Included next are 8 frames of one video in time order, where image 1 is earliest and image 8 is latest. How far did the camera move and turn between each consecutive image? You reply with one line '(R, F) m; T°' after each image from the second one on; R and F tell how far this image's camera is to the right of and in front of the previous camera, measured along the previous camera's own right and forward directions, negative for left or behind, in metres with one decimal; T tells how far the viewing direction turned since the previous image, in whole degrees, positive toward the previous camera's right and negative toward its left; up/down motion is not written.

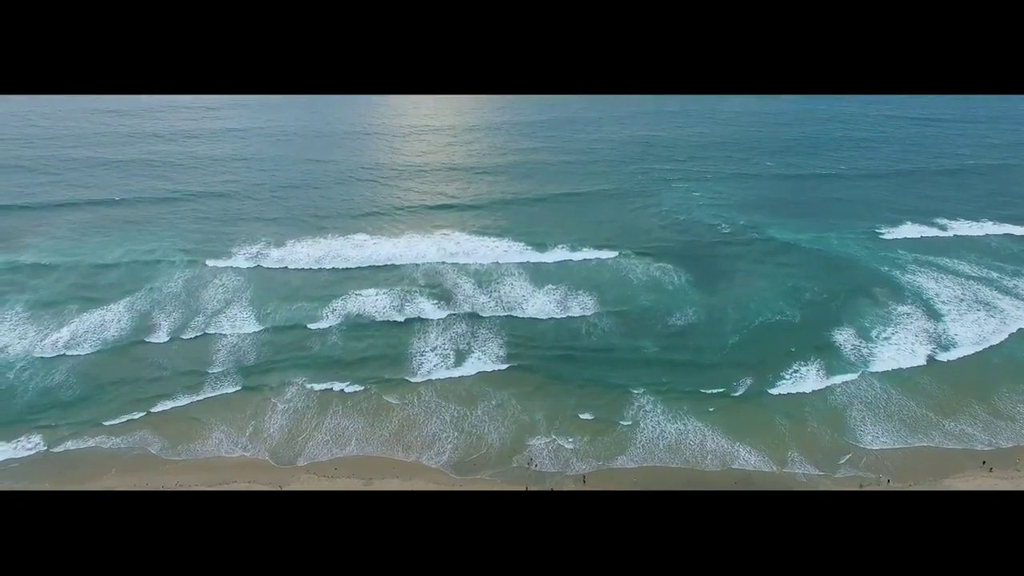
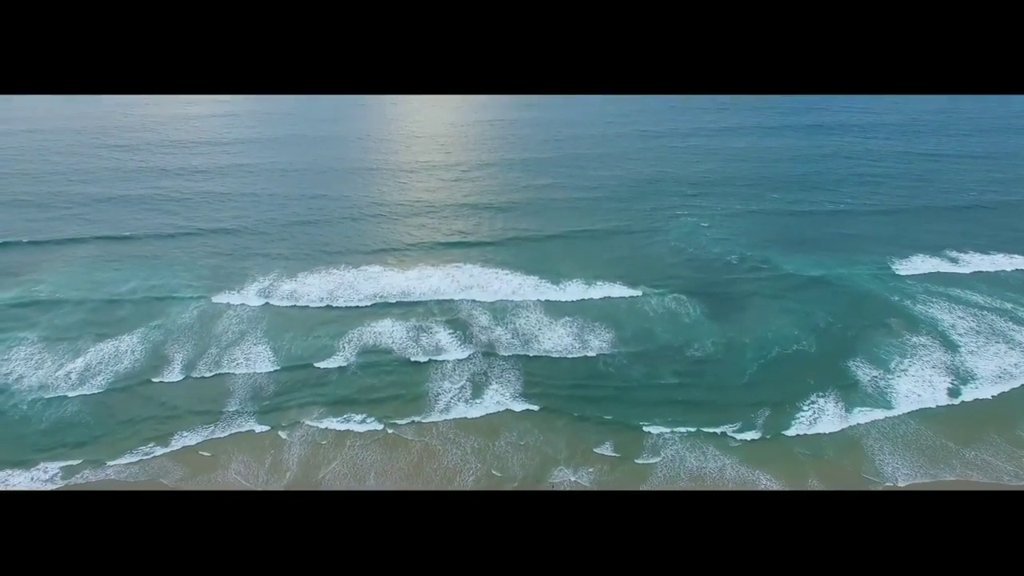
(-0.3, -0.2) m; -1°
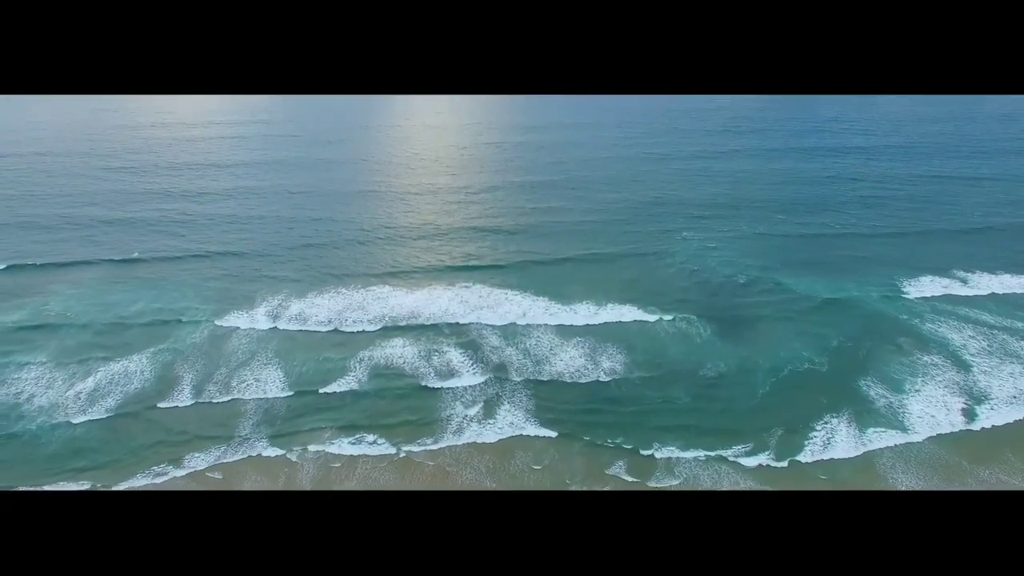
(-0.2, -0.2) m; 0°
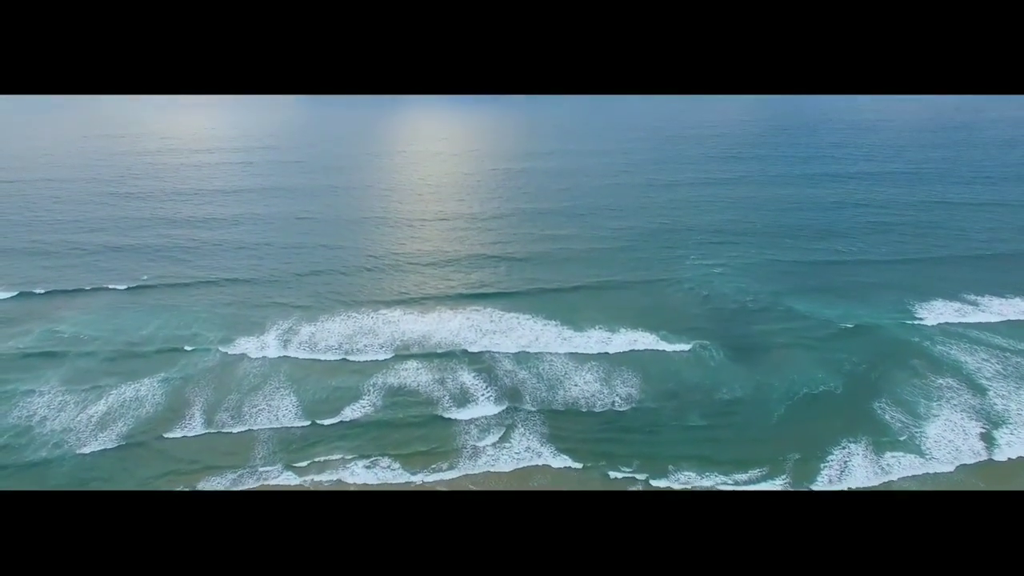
(-0.3, -0.2) m; -1°
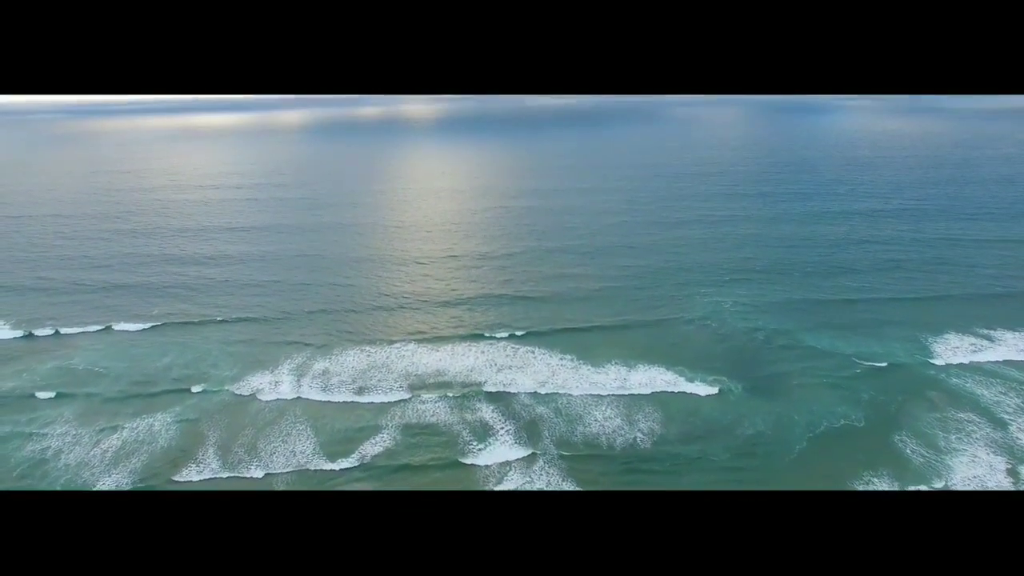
(-0.4, -0.4) m; -1°
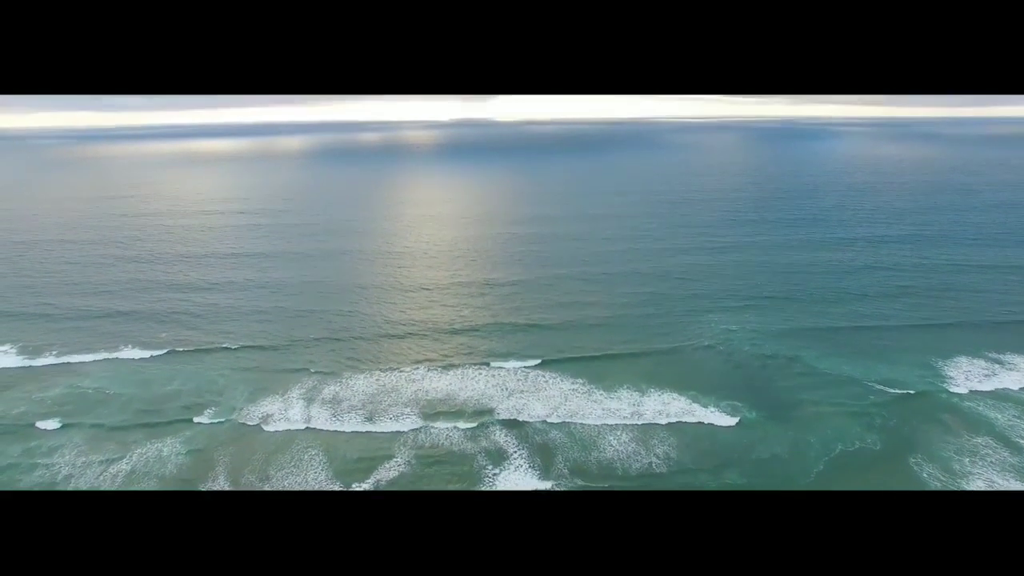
(-0.3, -0.3) m; 0°
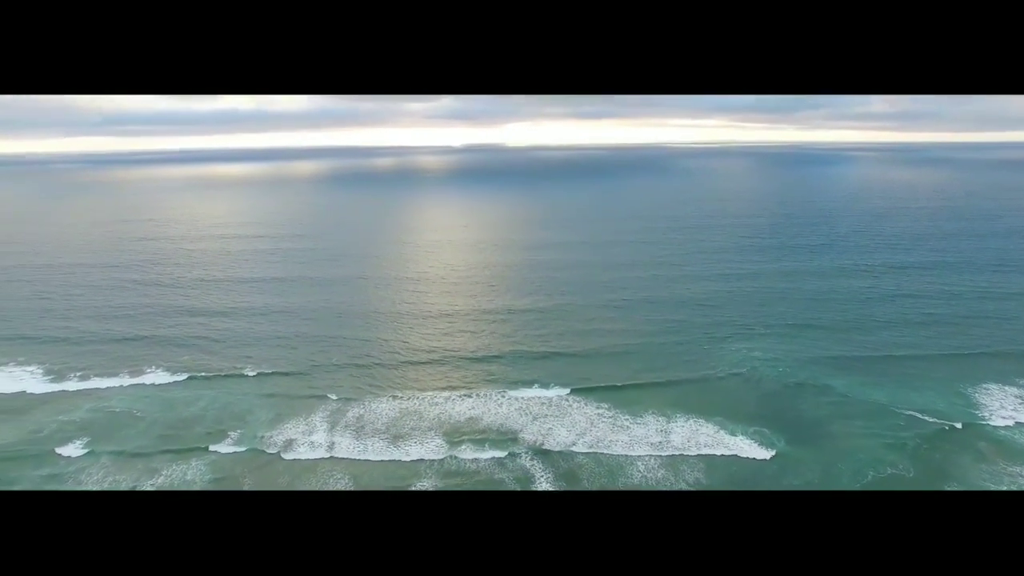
(-0.3, -0.3) m; -2°
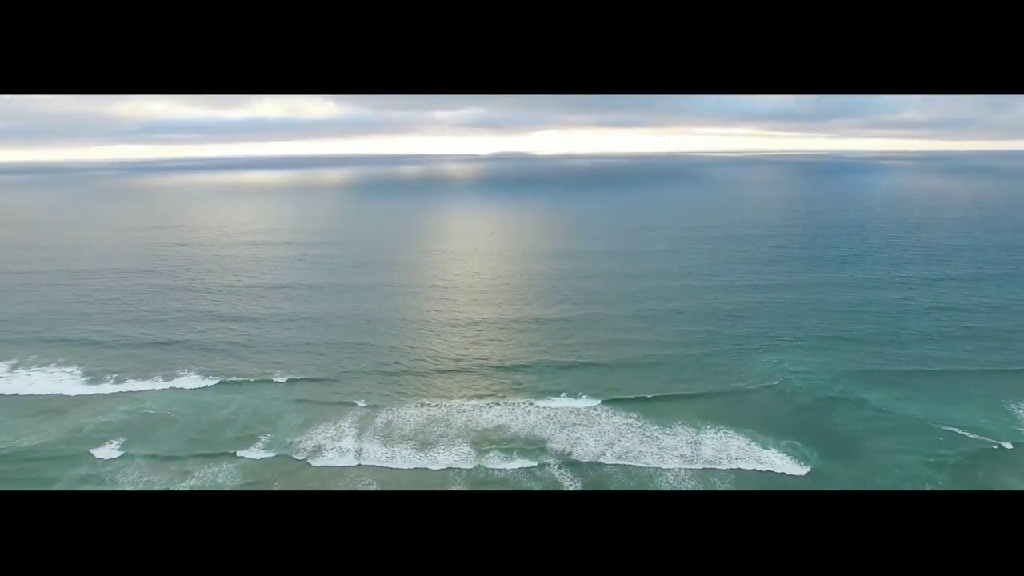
(-0.1, -0.1) m; -2°
